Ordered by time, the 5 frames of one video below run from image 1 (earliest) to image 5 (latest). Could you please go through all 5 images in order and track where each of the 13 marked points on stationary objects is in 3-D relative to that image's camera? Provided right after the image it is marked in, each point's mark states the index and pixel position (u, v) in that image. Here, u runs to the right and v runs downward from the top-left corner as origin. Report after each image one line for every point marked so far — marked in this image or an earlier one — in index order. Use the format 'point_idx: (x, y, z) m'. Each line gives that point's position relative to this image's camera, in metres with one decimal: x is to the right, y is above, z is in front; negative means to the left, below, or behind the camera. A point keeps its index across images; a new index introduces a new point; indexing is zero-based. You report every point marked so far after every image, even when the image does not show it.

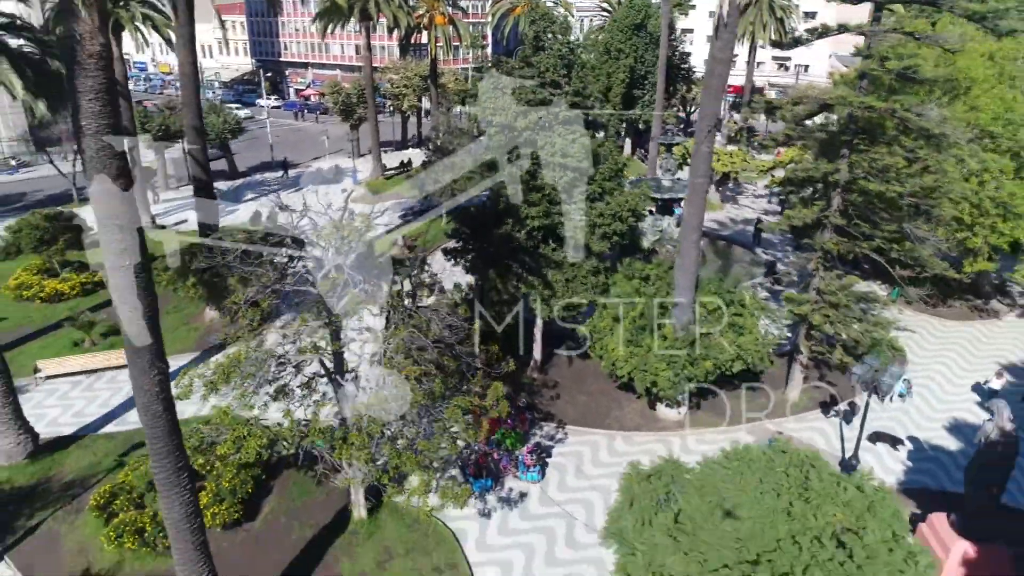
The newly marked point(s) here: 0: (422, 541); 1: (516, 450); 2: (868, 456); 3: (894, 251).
0: (-1.6, -4.5, +12.4) m
1: (+0.1, -3.4, +14.5) m
2: (+7.4, -3.5, +14.5) m
3: (+8.5, +0.8, +15.6) m
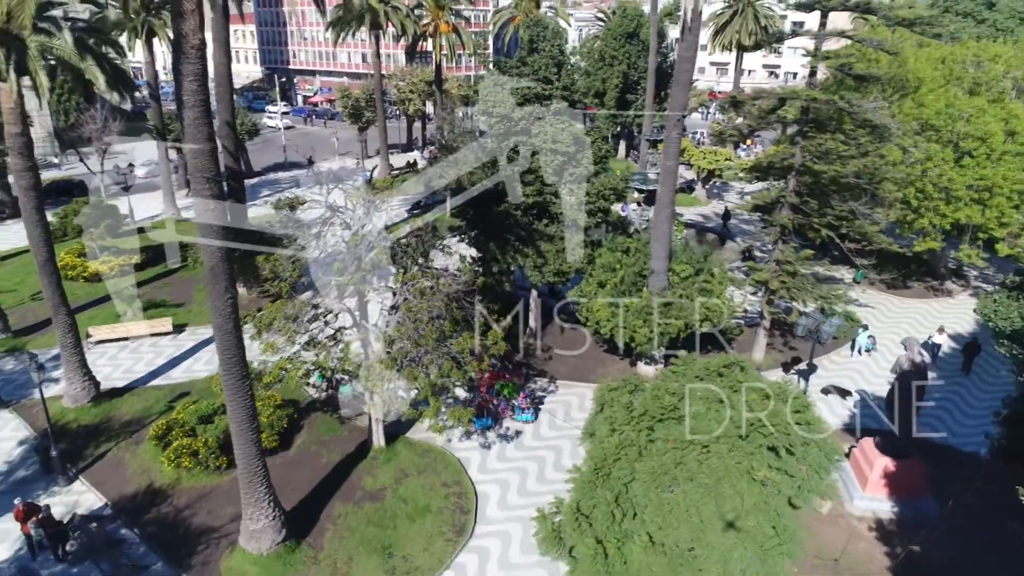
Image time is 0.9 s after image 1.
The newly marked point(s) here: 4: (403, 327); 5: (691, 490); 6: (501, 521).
0: (-1.6, -3.7, +14.6) m
1: (0.0, -2.6, +16.7) m
2: (+7.4, -2.8, +16.7) m
3: (+8.5, +1.5, +17.9) m
4: (-2.2, -0.6, +14.0) m
5: (+2.1, -2.3, +8.3) m
6: (-0.2, -4.3, +13.2) m
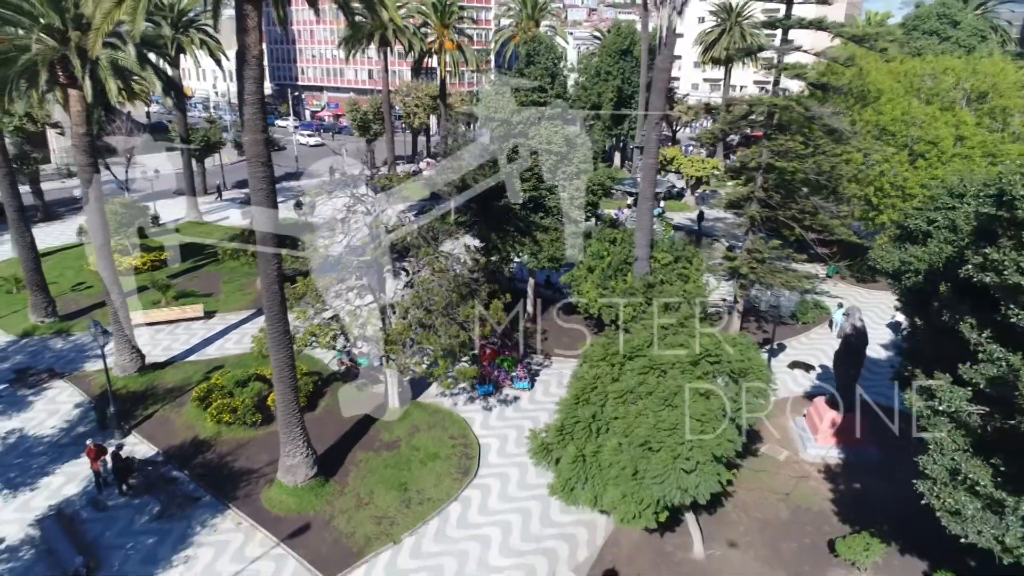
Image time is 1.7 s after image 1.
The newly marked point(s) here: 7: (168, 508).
0: (-1.7, -3.2, +16.6) m
1: (0.0, -2.2, +18.8) m
2: (+7.3, -2.3, +18.8) m
3: (+8.4, +1.9, +20.0) m
4: (-2.2, -0.1, +16.1) m
5: (+2.0, -1.7, +10.4) m
6: (-0.2, -3.8, +15.2) m
7: (-6.8, -4.3, +13.8) m
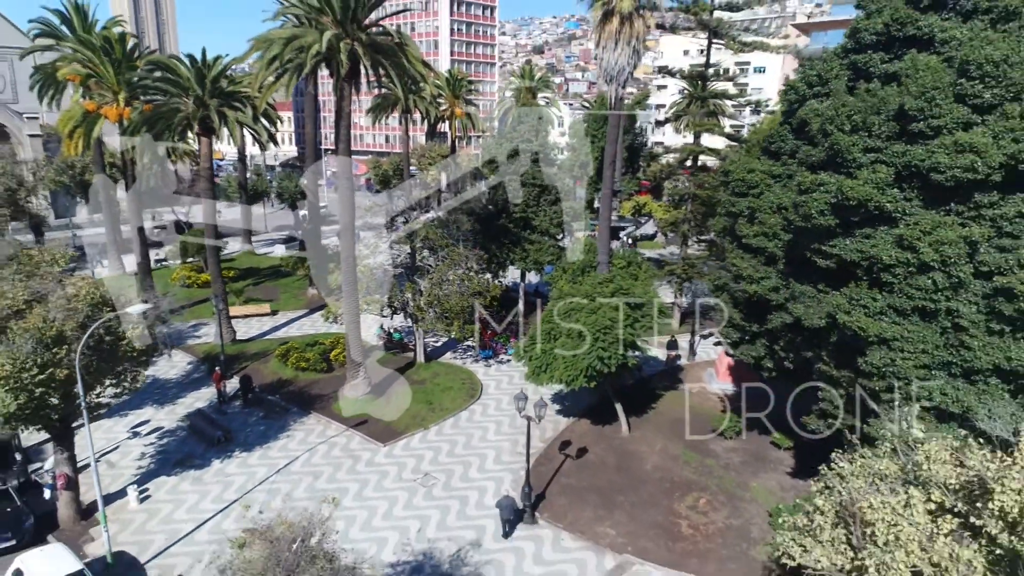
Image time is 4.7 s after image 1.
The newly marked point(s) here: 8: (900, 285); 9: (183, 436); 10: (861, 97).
0: (-1.9, -2.8, +23.2) m
1: (-0.2, -2.0, +25.4) m
2: (+7.1, -2.2, +25.4) m
3: (+8.2, +2.0, +27.0) m
4: (-2.4, +0.3, +23.0) m
5: (+1.8, -0.7, +17.1) m
6: (-0.5, -3.3, +21.7) m
7: (-7.0, -3.6, +20.4) m
8: (+5.6, +0.1, +10.1) m
9: (-9.0, -4.0, +19.1) m
10: (+5.5, +3.0, +11.2) m
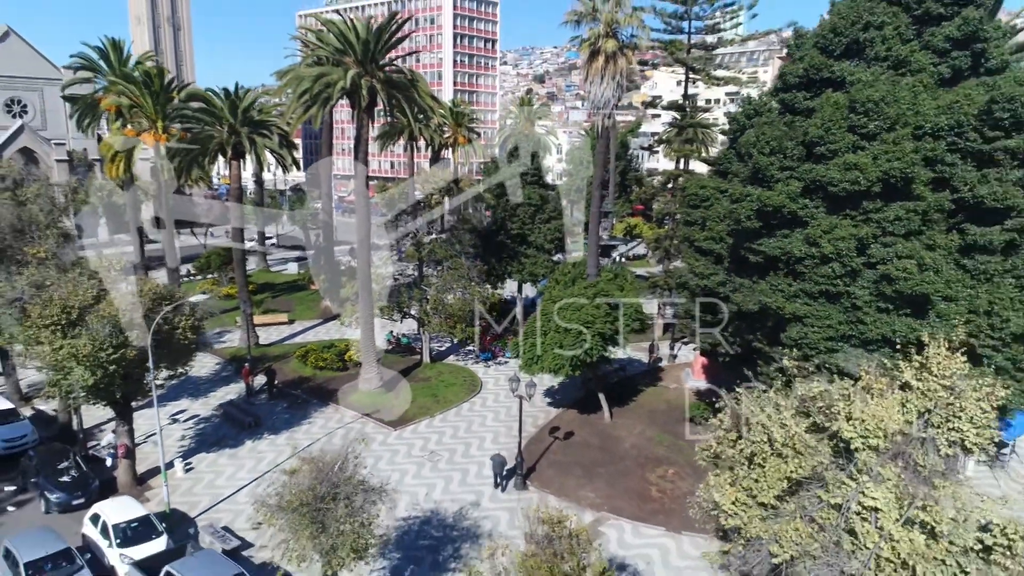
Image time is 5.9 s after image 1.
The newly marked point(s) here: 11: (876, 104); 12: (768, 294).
0: (-2.0, -3.0, +25.8) m
1: (-0.3, -2.3, +28.0) m
2: (+7.0, -2.5, +27.9) m
3: (+8.1, +1.5, +29.7) m
4: (-2.5, +0.1, +25.7) m
5: (+1.6, -0.8, +19.7) m
6: (-0.6, -3.5, +24.2) m
7: (-7.2, -3.8, +22.9) m
8: (+5.4, +0.3, +12.8) m
9: (-9.1, -4.1, +21.6) m
10: (+5.4, +3.2, +14.0) m
11: (+6.5, +3.3, +12.5) m
12: (+4.9, -0.1, +13.2) m
